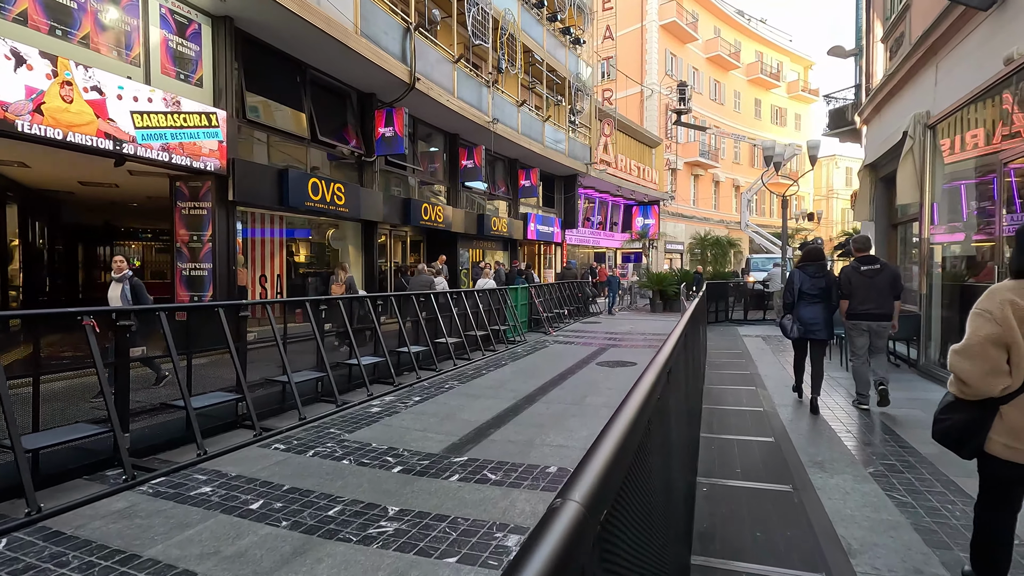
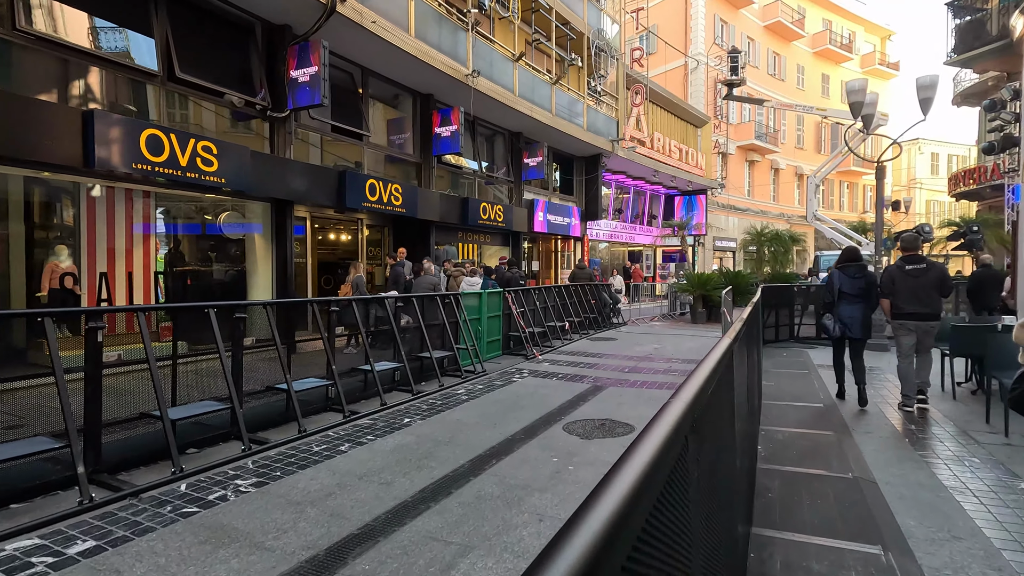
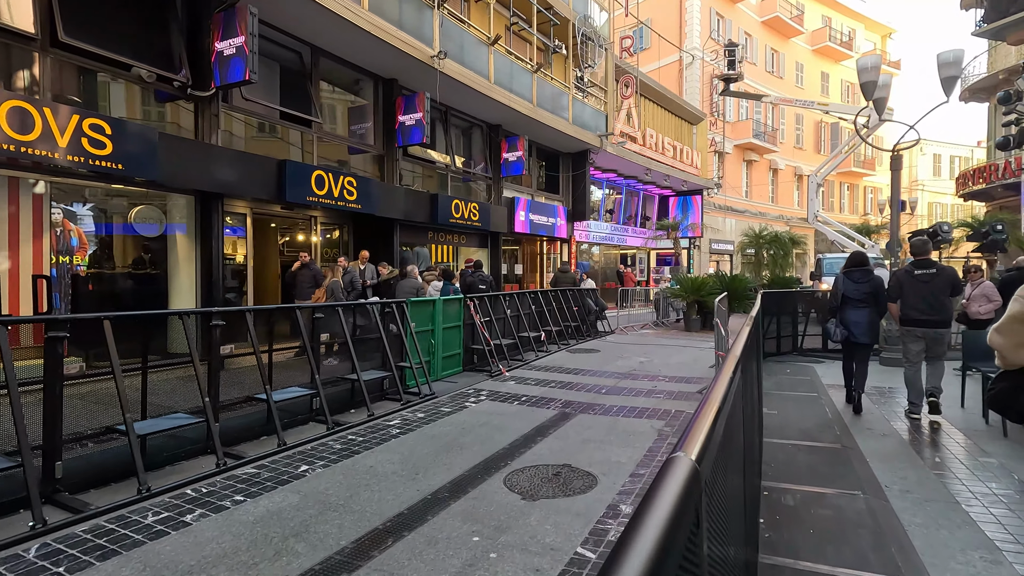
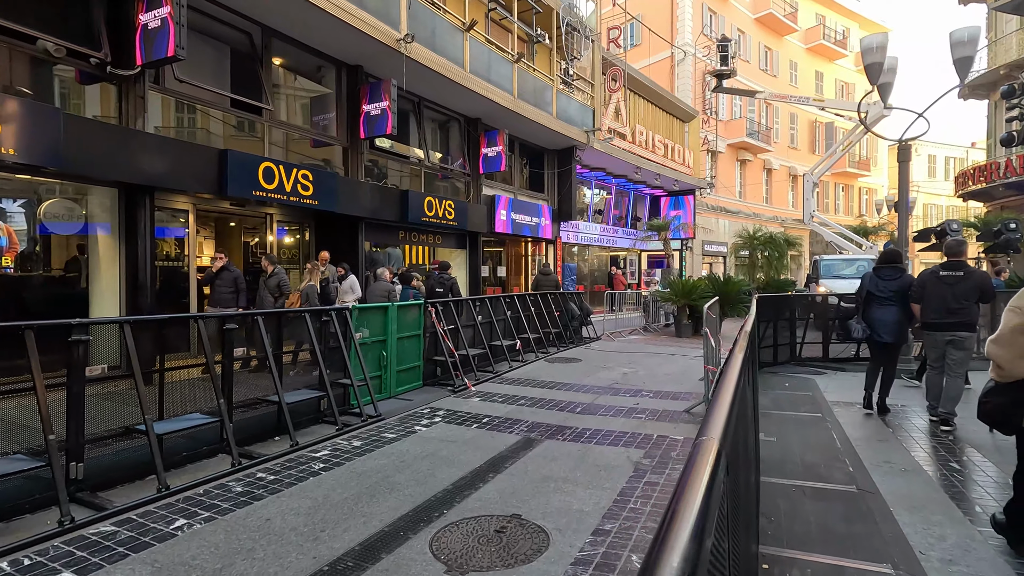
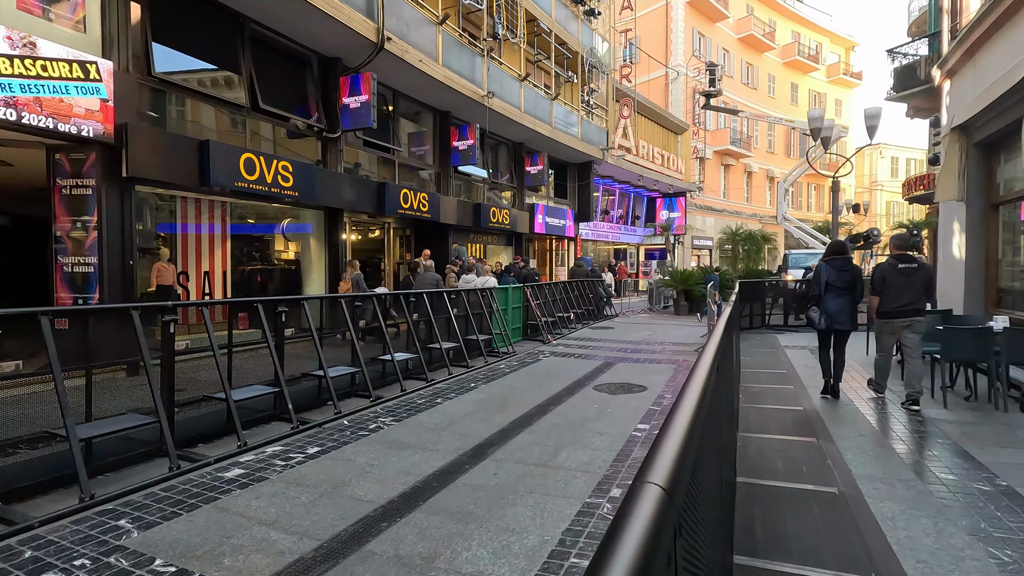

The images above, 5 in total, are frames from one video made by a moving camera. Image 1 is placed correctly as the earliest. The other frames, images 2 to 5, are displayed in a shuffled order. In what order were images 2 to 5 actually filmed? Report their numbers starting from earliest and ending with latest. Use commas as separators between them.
5, 2, 3, 4
